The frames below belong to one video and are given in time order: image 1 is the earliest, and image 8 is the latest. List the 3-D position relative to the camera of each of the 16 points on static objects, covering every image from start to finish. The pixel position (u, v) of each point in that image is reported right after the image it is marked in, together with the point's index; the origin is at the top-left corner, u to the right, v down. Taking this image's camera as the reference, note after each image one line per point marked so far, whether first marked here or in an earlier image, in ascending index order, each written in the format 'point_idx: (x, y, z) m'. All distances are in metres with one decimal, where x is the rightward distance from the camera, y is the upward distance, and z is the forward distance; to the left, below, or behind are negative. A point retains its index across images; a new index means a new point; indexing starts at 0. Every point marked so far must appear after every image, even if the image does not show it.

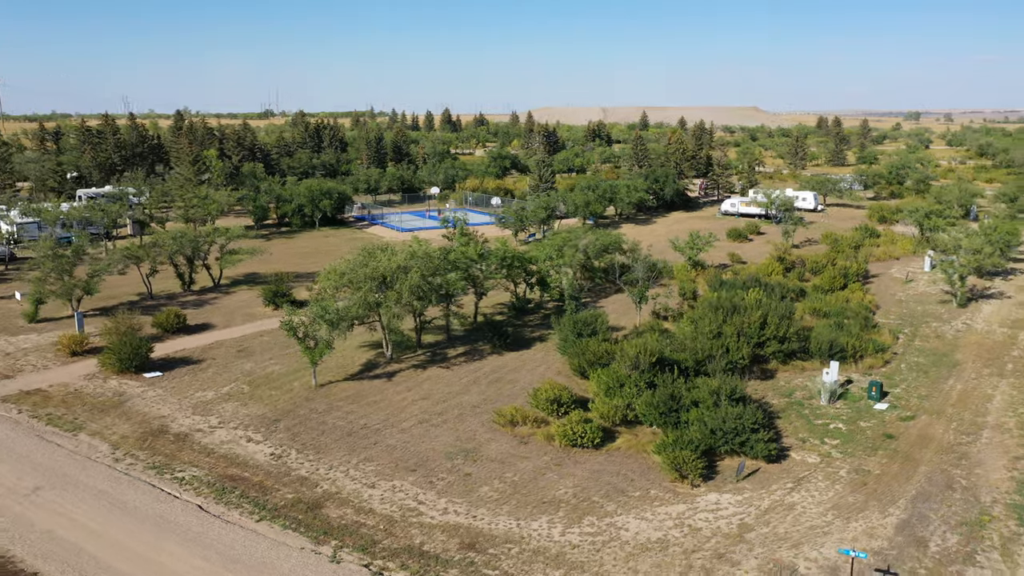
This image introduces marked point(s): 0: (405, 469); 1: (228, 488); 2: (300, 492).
0: (-2.0, -3.3, +15.0) m
1: (-4.9, -3.5, +14.2) m
2: (-3.6, -3.5, +14.0) m
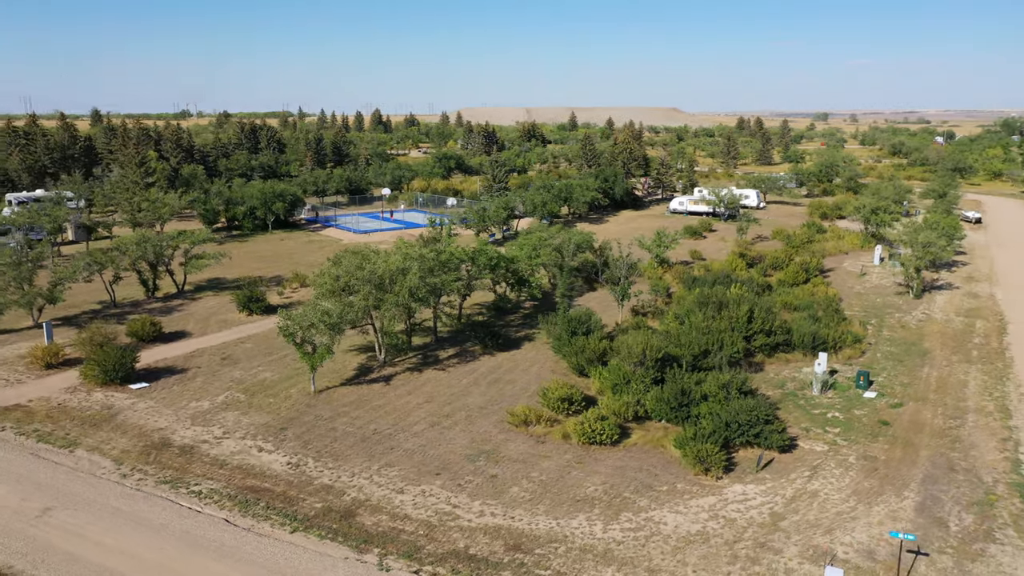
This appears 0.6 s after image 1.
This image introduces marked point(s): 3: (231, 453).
0: (-1.5, -3.3, +14.8) m
1: (-4.4, -3.6, +13.8) m
2: (-3.1, -3.6, +13.7) m
3: (-5.3, -3.1, +15.5) m
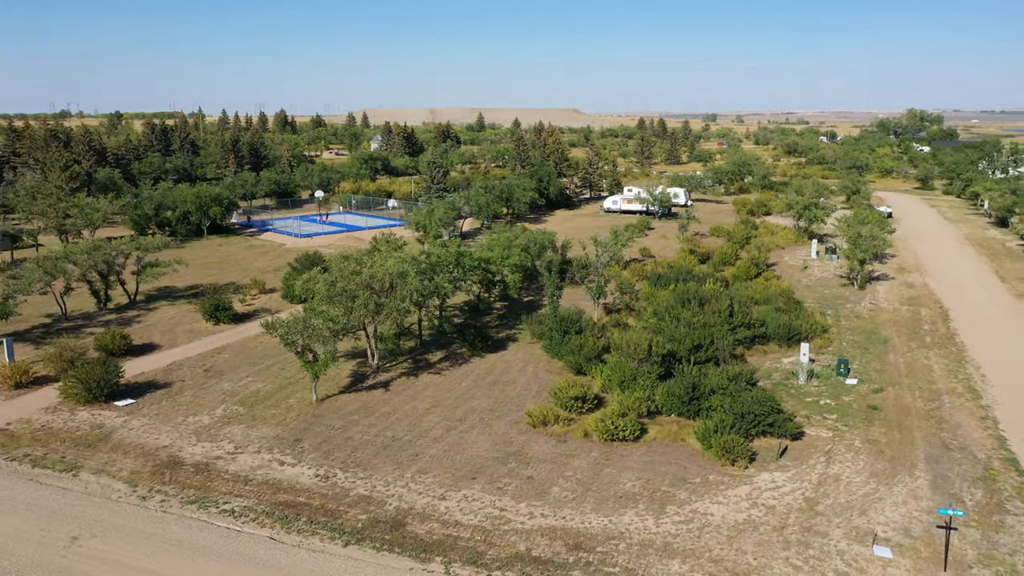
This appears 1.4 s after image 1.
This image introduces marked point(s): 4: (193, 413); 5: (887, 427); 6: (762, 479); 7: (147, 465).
0: (-0.8, -3.4, +14.6) m
1: (-3.6, -3.7, +13.2) m
2: (-2.3, -3.7, +13.3) m
3: (-4.7, -3.3, +14.8) m
4: (-6.8, -2.7, +17.3) m
5: (+8.1, -3.0, +17.6) m
6: (+4.6, -3.5, +14.8) m
7: (-6.6, -3.2, +14.8) m
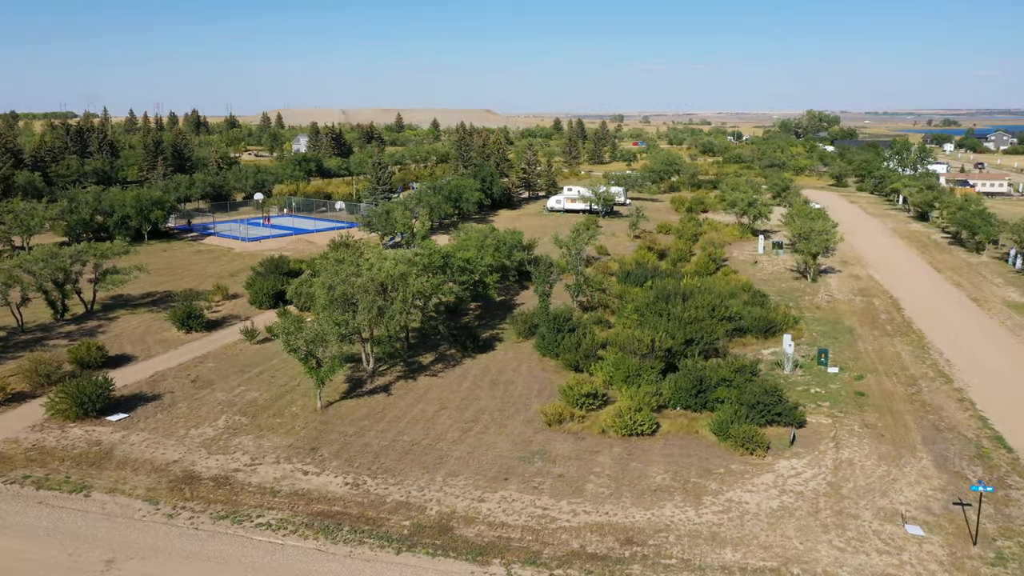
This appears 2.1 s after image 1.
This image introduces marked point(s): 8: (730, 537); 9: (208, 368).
0: (-0.3, -3.4, +14.5) m
1: (-2.8, -3.8, +12.9) m
2: (-1.5, -3.7, +13.1) m
3: (-4.2, -3.4, +14.3) m
4: (-6.5, -2.8, +16.6) m
5: (+8.3, -2.8, +18.5) m
6: (+5.1, -3.4, +15.3) m
7: (-6.1, -3.4, +14.1) m
8: (+3.4, -3.9, +12.8) m
9: (-7.4, -2.0, +19.9) m
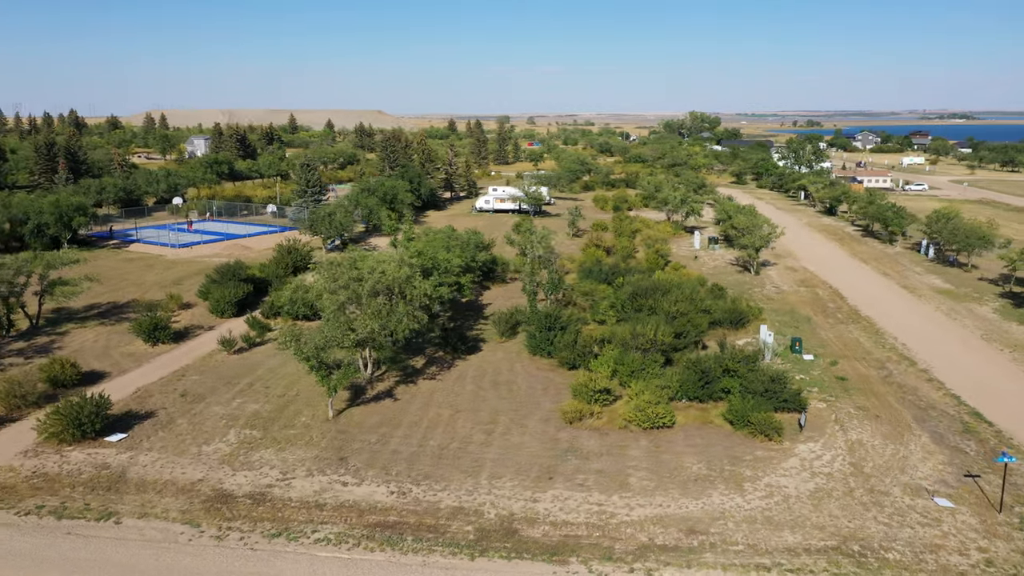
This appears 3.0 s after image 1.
0: (+0.5, -3.4, +14.5) m
1: (-1.8, -3.8, +12.5) m
2: (-0.6, -3.7, +12.9) m
3: (-3.3, -3.4, +13.7) m
4: (-6.0, -2.9, +15.7) m
5: (+8.5, -2.6, +19.5) m
6: (+5.7, -3.2, +15.9) m
7: (-5.2, -3.5, +13.3) m
8: (+4.4, -3.8, +13.2) m
9: (-7.4, -2.2, +18.8) m
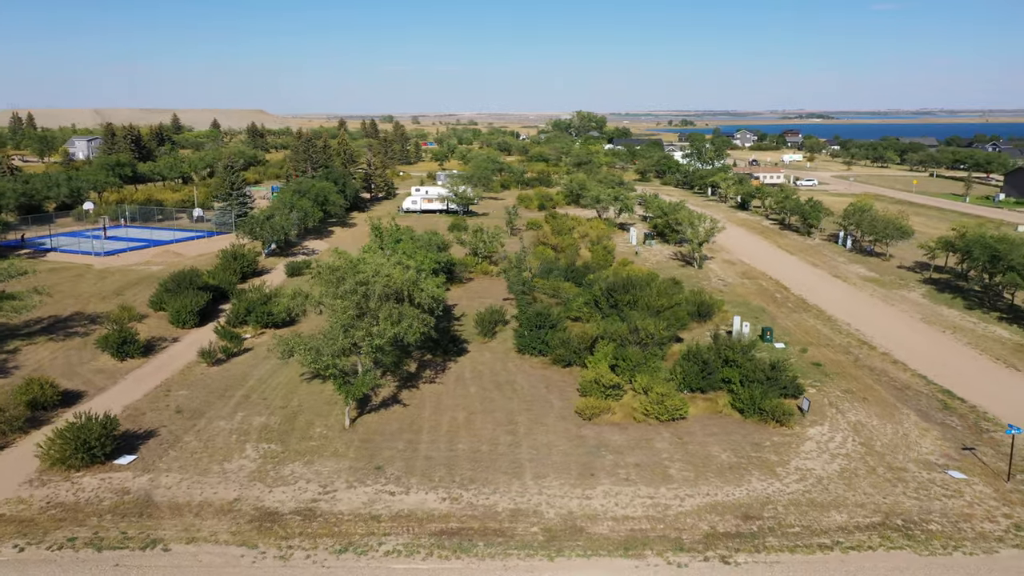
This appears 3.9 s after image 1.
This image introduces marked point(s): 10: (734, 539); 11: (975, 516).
0: (+1.3, -3.3, +14.5) m
1: (-0.7, -3.8, +12.2) m
2: (+0.4, -3.7, +12.8) m
3: (-2.4, -3.5, +13.3) m
4: (-5.3, -3.1, +14.9) m
5: (+8.4, -2.3, +20.7) m
6: (+6.2, -3.0, +16.7) m
7: (-4.2, -3.6, +12.6) m
8: (+5.3, -3.6, +13.9) m
9: (-7.2, -2.4, +17.8) m
10: (+3.4, -3.9, +12.6) m
11: (+7.7, -3.8, +13.5) m
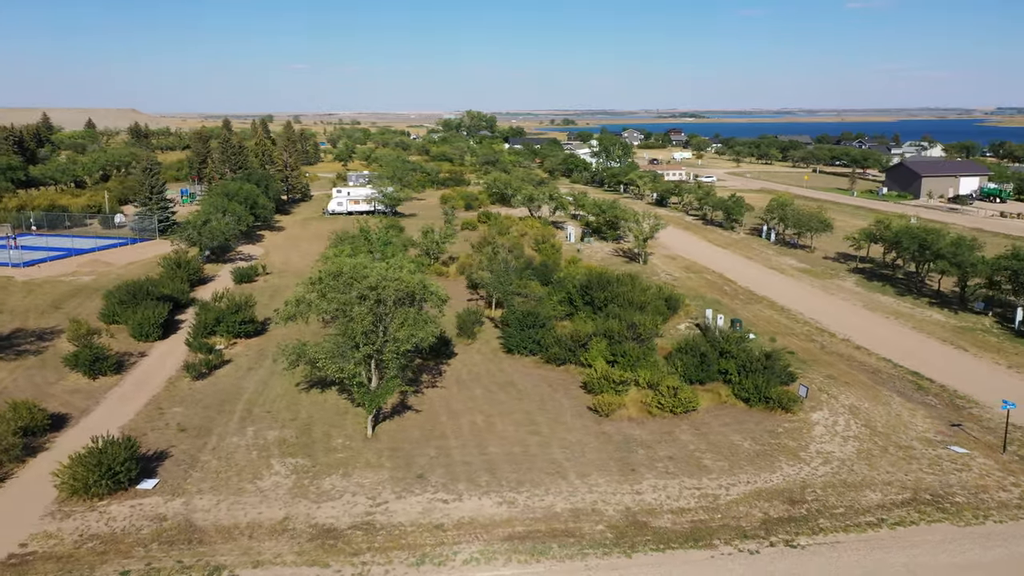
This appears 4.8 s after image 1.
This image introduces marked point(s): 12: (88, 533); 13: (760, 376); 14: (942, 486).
0: (+2.0, -3.3, +14.7) m
1: (+0.4, -3.8, +12.2) m
2: (+1.4, -3.7, +12.9) m
3: (-1.5, -3.6, +12.9) m
4: (-4.5, -3.3, +14.1) m
5: (+8.2, -2.0, +21.7) m
6: (+6.6, -2.8, +17.5) m
7: (-3.1, -3.7, +12.0) m
8: (+6.1, -3.5, +14.6) m
9: (-6.8, -2.6, +16.7) m
10: (+4.4, -3.8, +13.0) m
11: (+8.5, -3.5, +14.6) m
12: (-6.3, -3.6, +12.0) m
13: (+5.6, -2.1, +18.6) m
14: (+7.6, -3.5, +14.4) m
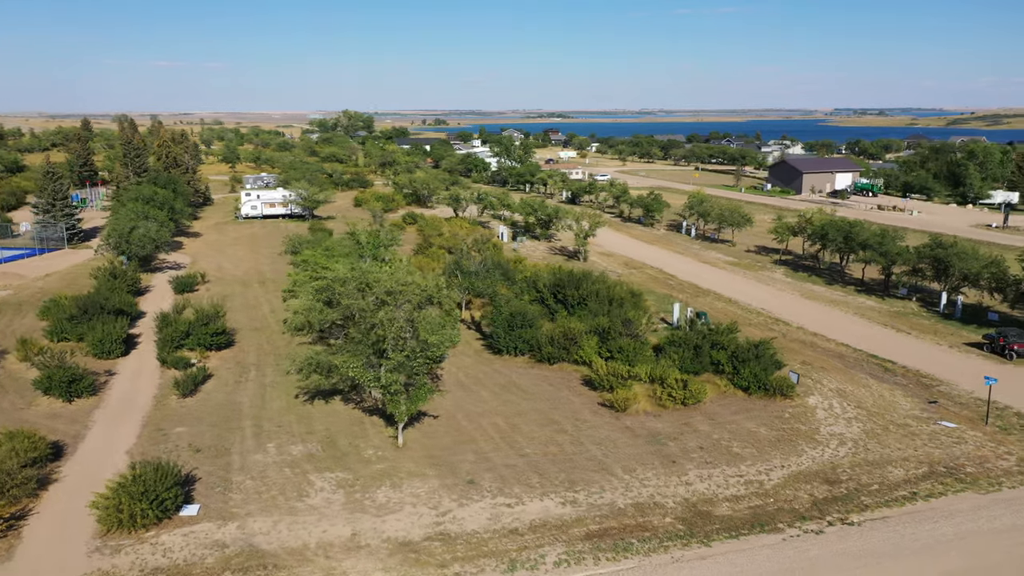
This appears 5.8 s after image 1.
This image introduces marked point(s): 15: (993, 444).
0: (+2.8, -3.2, +15.0) m
1: (+1.6, -3.8, +12.2) m
2: (+2.5, -3.6, +13.1) m
3: (-0.4, -3.6, +12.7) m
4: (-3.6, -3.4, +13.4) m
5: (+7.8, -1.8, +22.9) m
6: (+6.9, -2.6, +18.5) m
7: (-1.8, -3.8, +11.6) m
8: (+6.9, -3.3, +15.5) m
9: (-6.2, -2.8, +15.7) m
10: (+5.4, -3.6, +13.7) m
11: (+9.3, -3.3, +15.9) m
12: (-5.0, -3.8, +11.1) m
13: (+5.7, -1.9, +19.4) m
14: (+8.4, -3.3, +15.6) m
15: (+9.7, -3.2, +16.3) m
